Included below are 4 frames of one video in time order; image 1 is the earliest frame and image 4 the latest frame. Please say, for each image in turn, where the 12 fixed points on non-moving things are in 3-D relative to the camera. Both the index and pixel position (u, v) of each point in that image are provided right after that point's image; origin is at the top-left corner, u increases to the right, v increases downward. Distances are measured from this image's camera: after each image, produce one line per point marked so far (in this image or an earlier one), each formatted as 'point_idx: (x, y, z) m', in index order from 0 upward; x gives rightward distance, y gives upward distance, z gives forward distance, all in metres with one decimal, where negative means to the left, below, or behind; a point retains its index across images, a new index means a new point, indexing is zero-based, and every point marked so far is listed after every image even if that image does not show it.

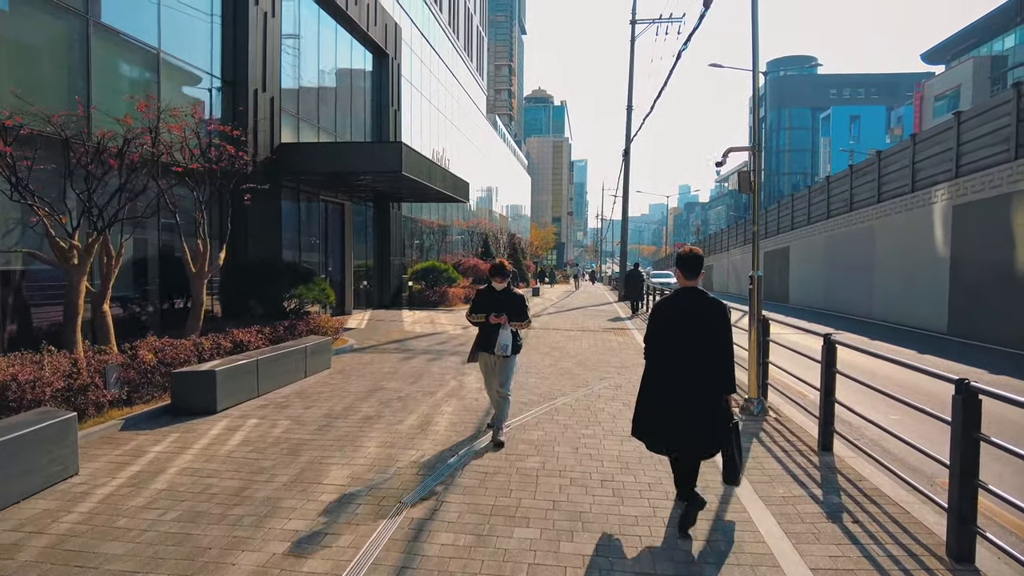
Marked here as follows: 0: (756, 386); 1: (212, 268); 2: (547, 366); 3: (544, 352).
0: (+2.8, -1.1, +7.4) m
1: (-4.3, +0.3, +9.2) m
2: (+0.6, -1.3, +10.7) m
3: (+0.6, -1.2, +12.2) m
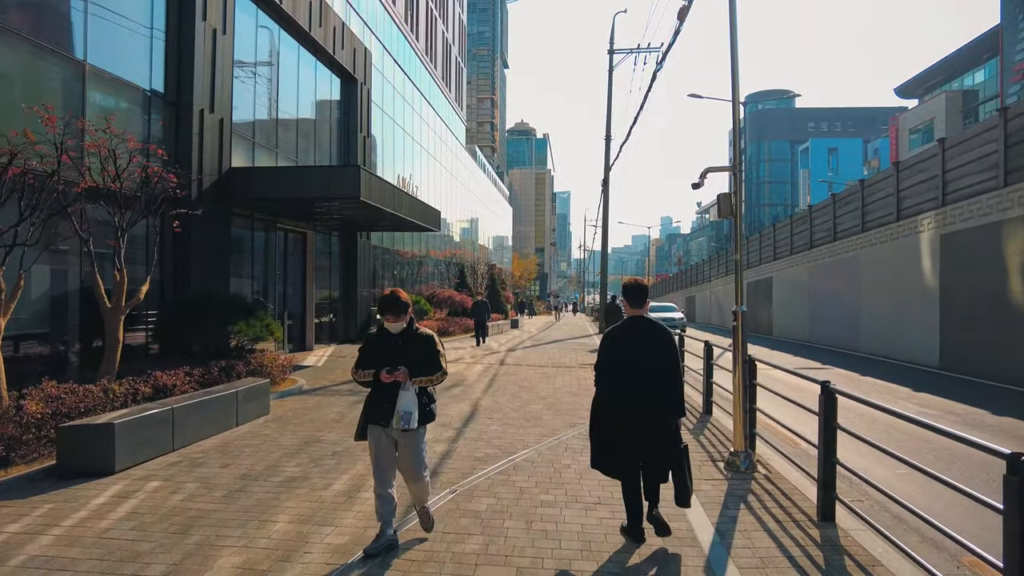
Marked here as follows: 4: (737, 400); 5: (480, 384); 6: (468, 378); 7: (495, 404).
0: (+2.3, -1.5, +6.5) m
1: (-4.8, -0.2, +8.2) m
2: (0.0, -1.8, +9.7) m
3: (0.0, -1.8, +11.2) m
4: (+2.3, -1.2, +6.7) m
5: (-0.6, -1.8, +12.0) m
6: (-0.9, -1.8, +12.7) m
7: (-0.3, -1.8, +10.0) m
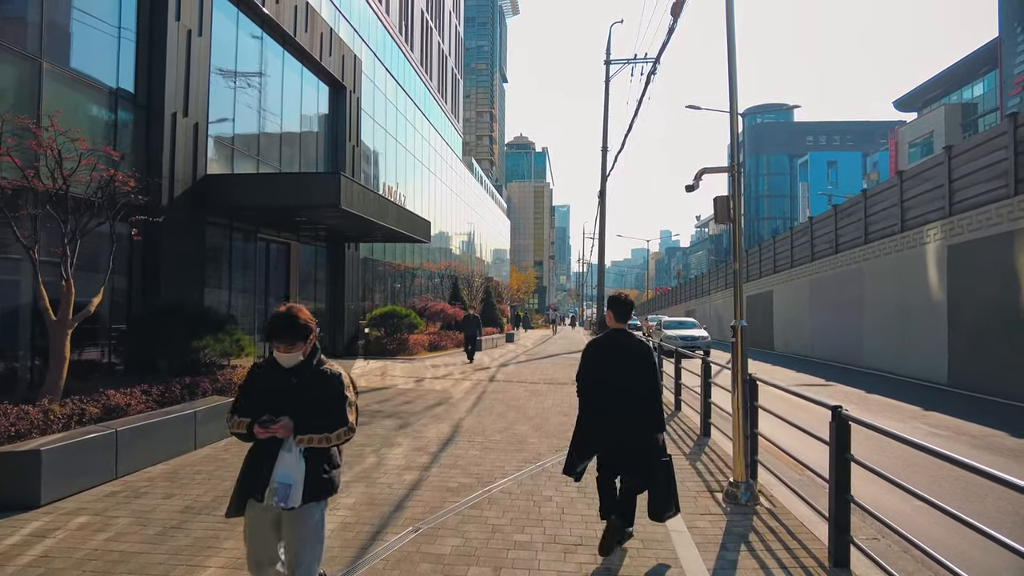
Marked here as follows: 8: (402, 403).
0: (+2.1, -1.6, +5.8) m
1: (-5.0, -0.3, +7.5) m
2: (-0.2, -2.0, +9.0) m
3: (-0.2, -2.0, +10.6) m
4: (+2.1, -1.3, +6.0) m
5: (-0.8, -2.0, +11.4) m
6: (-1.1, -2.0, +12.1) m
7: (-0.5, -2.0, +9.3) m
8: (-1.9, -2.0, +11.1) m
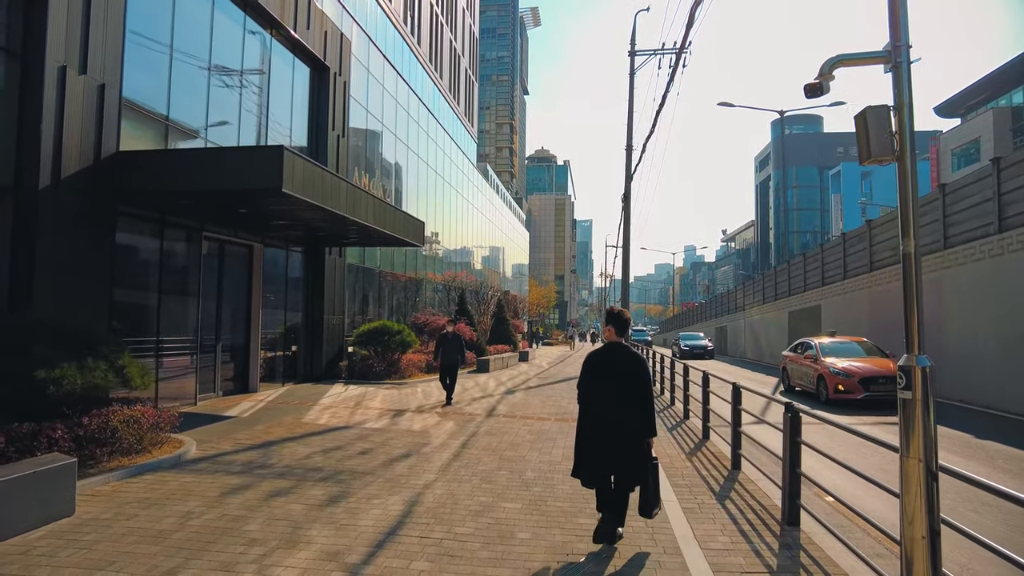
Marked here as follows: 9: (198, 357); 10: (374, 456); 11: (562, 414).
0: (+1.8, -1.6, +2.8) m
1: (-5.2, -0.3, +4.8) m
2: (-0.4, -2.1, +6.1) m
3: (-0.3, -2.1, +7.6) m
4: (+1.9, -1.3, +3.0) m
5: (-0.9, -2.2, +8.4) m
6: (-1.1, -2.2, +9.1) m
7: (-0.6, -2.1, +6.4) m
8: (-2.0, -2.1, +8.2) m
9: (-5.9, -1.3, +12.1) m
10: (-1.7, -2.1, +8.1) m
11: (+1.0, -2.4, +12.2) m
